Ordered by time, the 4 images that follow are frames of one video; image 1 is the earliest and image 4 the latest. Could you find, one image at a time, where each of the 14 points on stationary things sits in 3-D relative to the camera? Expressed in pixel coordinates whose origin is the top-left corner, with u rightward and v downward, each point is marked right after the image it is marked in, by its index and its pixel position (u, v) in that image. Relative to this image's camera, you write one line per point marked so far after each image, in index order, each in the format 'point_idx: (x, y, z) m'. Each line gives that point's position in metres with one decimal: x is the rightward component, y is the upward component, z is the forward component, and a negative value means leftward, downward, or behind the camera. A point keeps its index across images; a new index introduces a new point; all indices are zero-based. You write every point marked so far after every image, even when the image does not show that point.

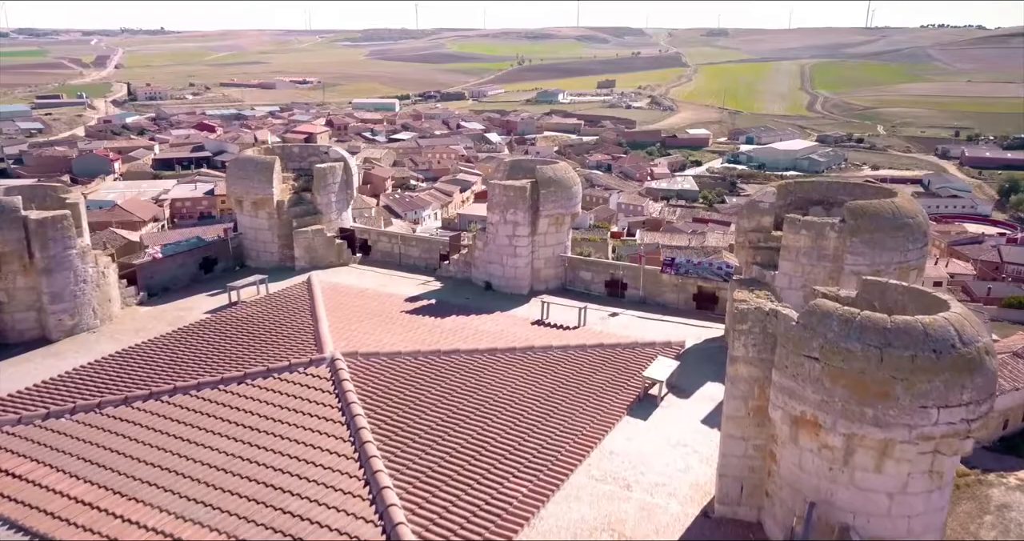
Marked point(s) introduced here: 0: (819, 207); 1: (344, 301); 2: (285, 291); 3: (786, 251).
0: (+3.2, +0.7, +11.2) m
1: (-1.9, -0.4, +11.8) m
2: (-2.6, -0.2, +12.3) m
3: (+2.5, +0.2, +10.0) m
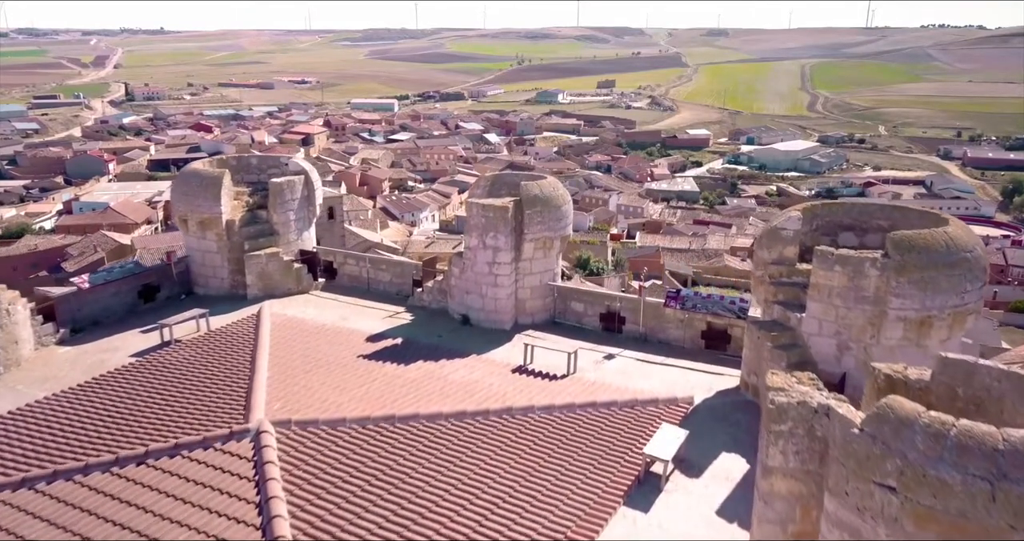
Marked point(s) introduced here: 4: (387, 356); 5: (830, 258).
0: (+3.0, +0.3, +9.5) m
1: (-2.1, -0.7, +10.1) m
2: (-2.8, -0.6, +10.7) m
3: (+2.3, -0.1, +8.3) m
4: (-1.1, -0.8, +9.7) m
5: (+2.4, +0.1, +8.1) m
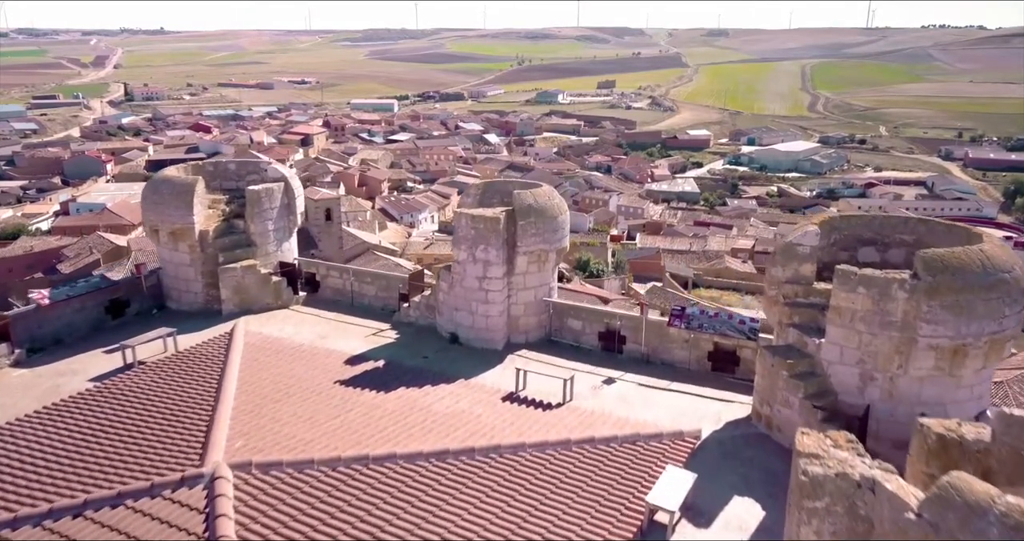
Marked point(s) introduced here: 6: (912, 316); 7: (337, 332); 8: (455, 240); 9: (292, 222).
0: (+2.9, +0.2, +8.7) m
1: (-2.1, -0.8, +9.3) m
2: (-2.8, -0.7, +9.9) m
3: (+2.2, -0.3, +7.5) m
4: (-1.2, -0.9, +8.9) m
5: (+2.3, -0.1, +7.3) m
6: (+2.6, -0.3, +7.0) m
7: (-1.7, -0.6, +10.8) m
8: (-0.5, +0.3, +10.3) m
9: (-2.5, +0.6, +12.3) m
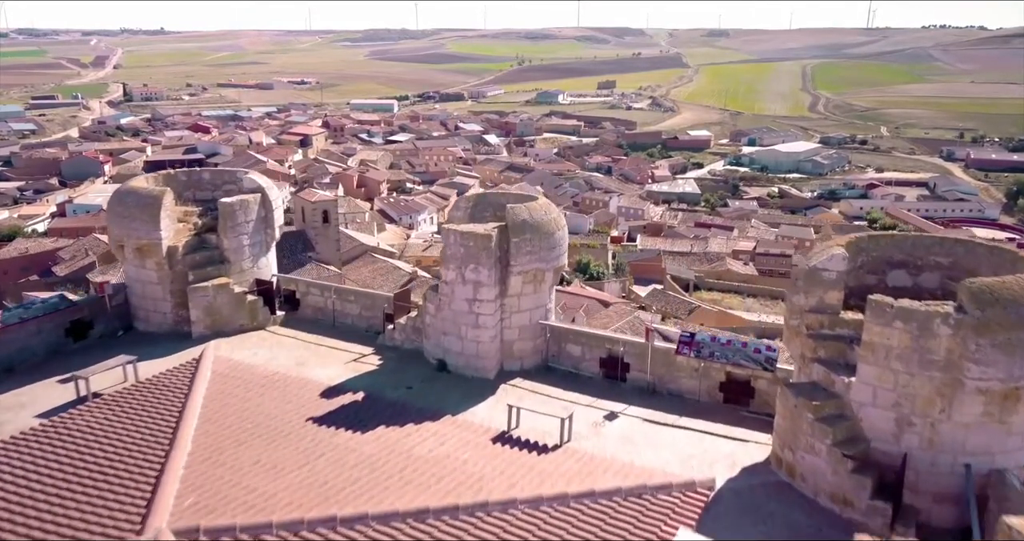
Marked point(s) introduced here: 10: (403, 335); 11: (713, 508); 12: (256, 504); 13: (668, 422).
0: (+2.8, 0.0, +7.8) m
1: (-2.2, -1.0, +8.5) m
2: (-2.9, -0.9, +9.0) m
3: (+2.2, -0.5, +6.6) m
4: (-1.3, -1.1, +8.1) m
5: (+2.2, -0.2, +6.4) m
6: (+2.5, -0.5, +6.2) m
7: (-1.8, -0.8, +9.9) m
8: (-0.6, +0.1, +9.4) m
9: (-2.6, +0.4, +11.5) m
10: (-1.0, -0.6, +10.3) m
11: (+1.2, -1.5, +6.7) m
12: (-1.4, -1.3, +6.1) m
13: (+1.2, -1.2, +8.4) m
